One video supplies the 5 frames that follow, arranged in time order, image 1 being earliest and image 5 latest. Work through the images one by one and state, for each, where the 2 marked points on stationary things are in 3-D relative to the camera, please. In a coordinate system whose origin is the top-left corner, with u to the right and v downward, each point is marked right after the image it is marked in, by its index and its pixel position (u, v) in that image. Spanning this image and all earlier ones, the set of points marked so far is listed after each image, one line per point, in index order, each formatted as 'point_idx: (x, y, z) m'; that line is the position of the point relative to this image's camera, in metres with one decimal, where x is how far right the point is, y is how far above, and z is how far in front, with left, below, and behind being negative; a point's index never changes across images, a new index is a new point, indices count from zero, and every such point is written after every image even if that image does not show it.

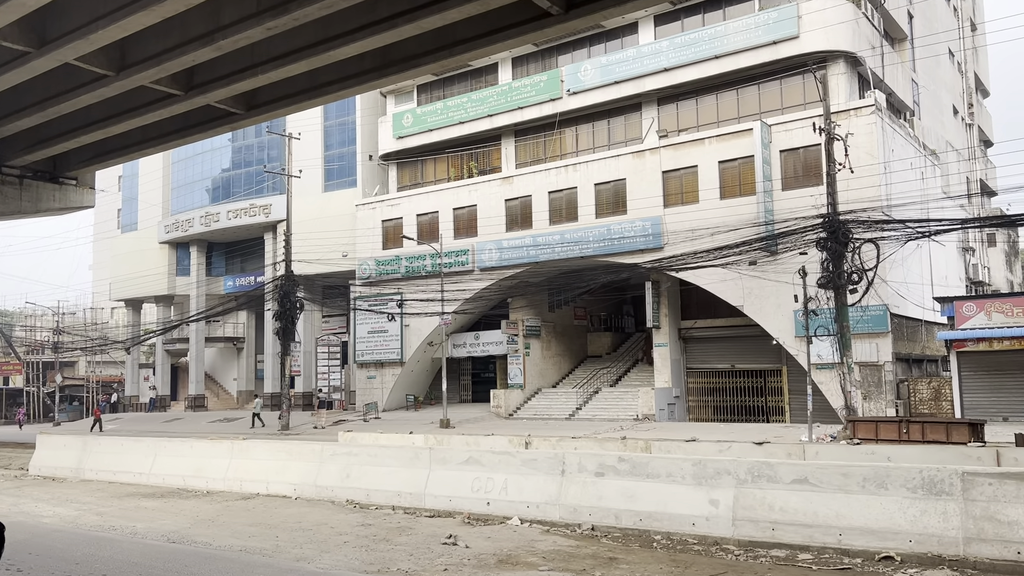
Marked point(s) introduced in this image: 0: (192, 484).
0: (-5.1, -3.1, +13.4) m
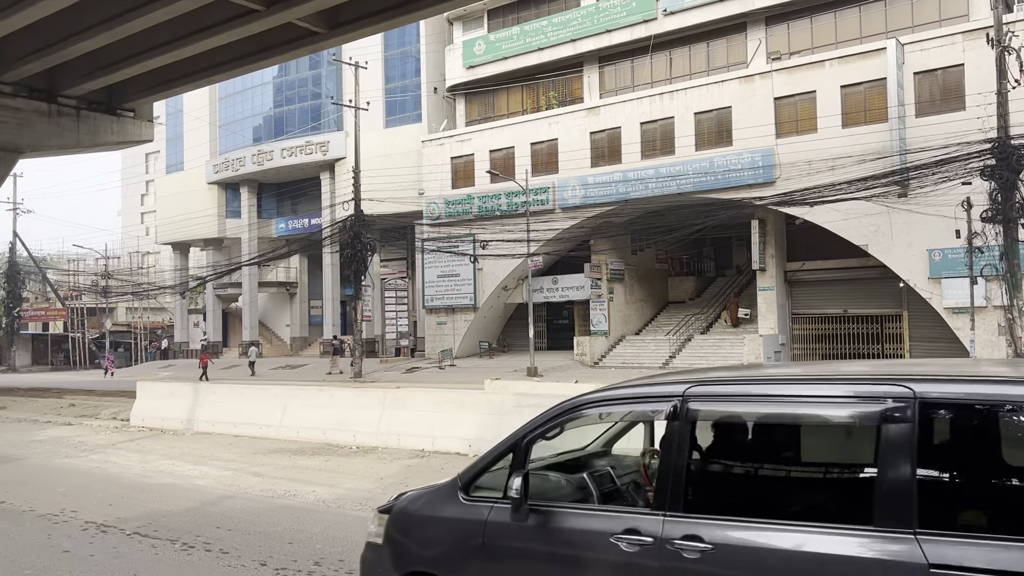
0: (-2.5, -2.1, +11.7) m
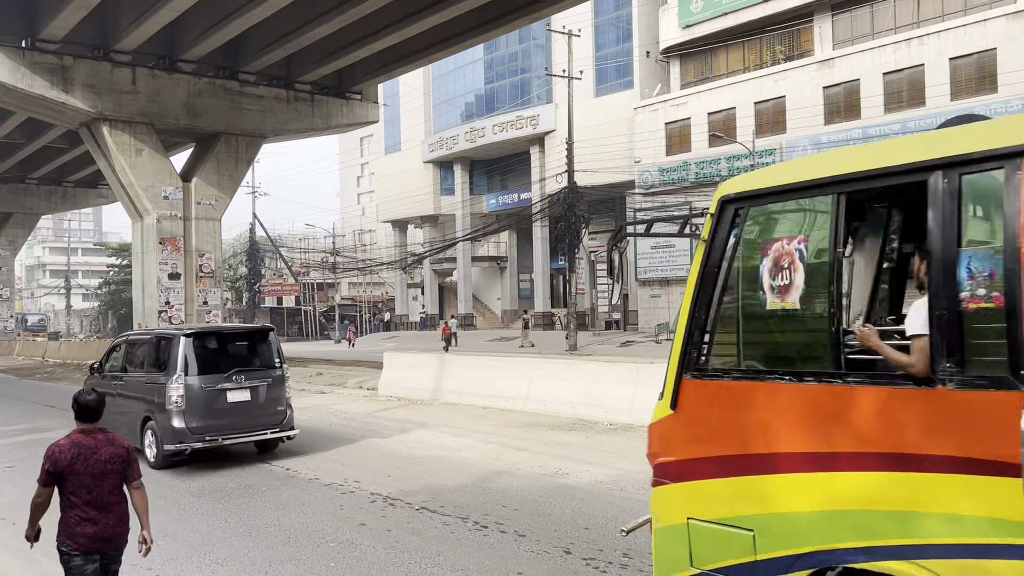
0: (+1.0, -1.7, +11.3) m
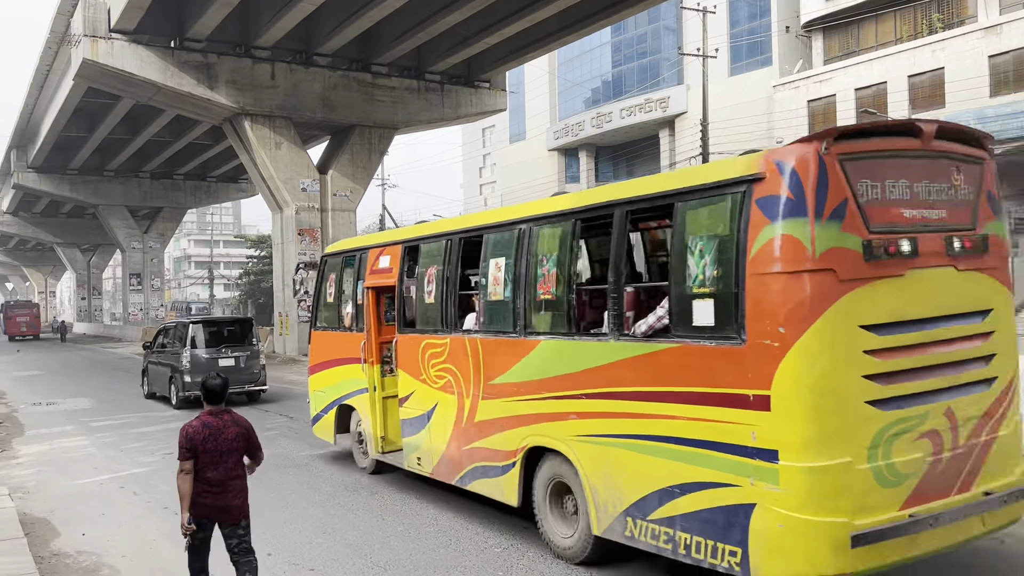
0: (+2.9, -1.5, +10.5) m
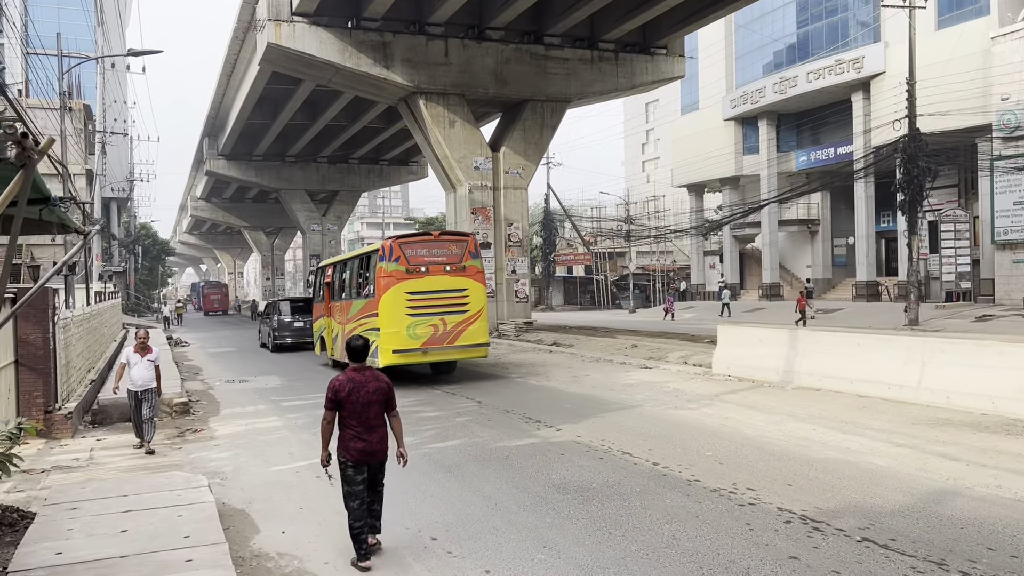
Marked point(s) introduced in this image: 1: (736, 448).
0: (+5.2, -1.3, +8.7) m
1: (+2.1, -1.5, +7.9) m
